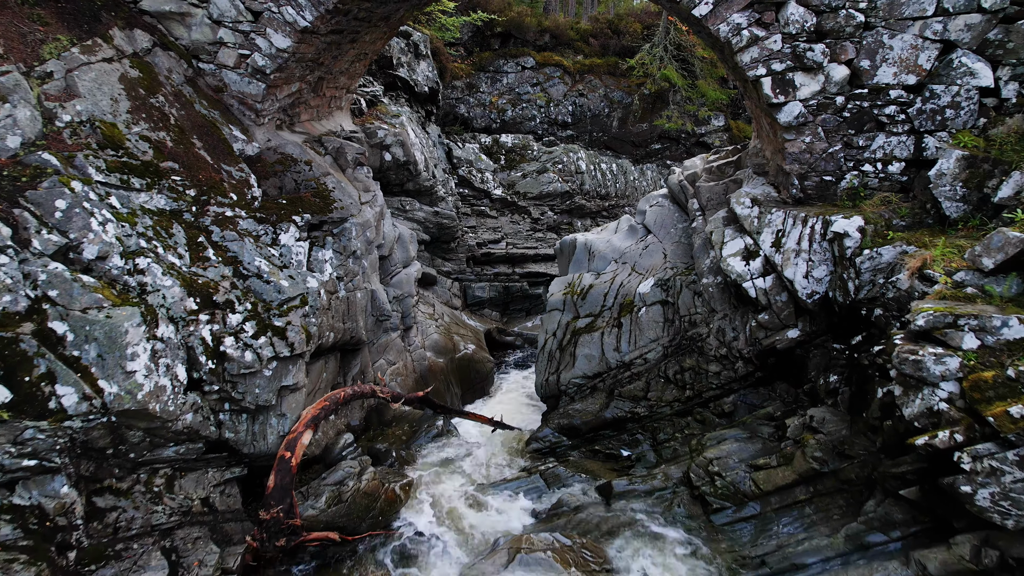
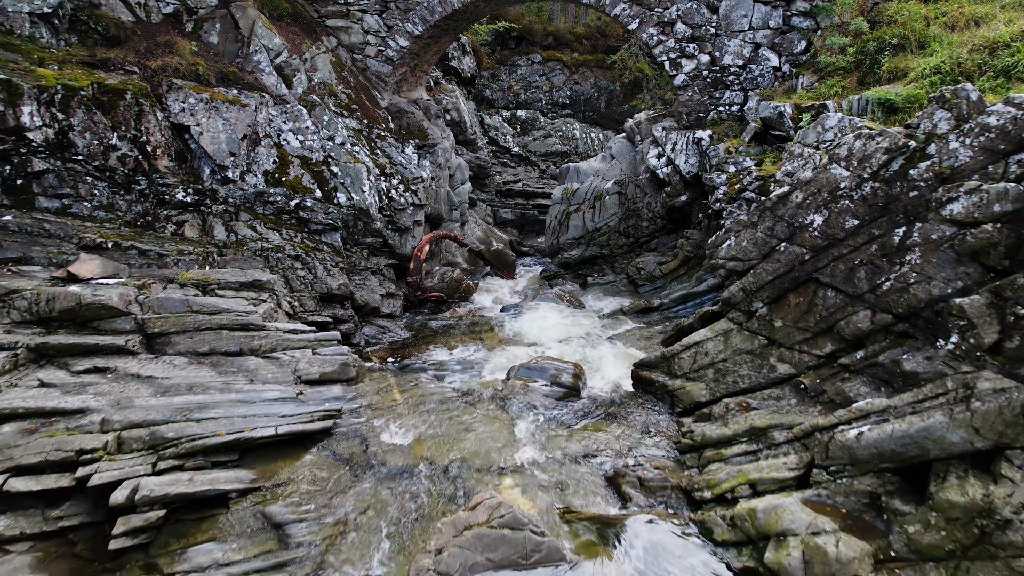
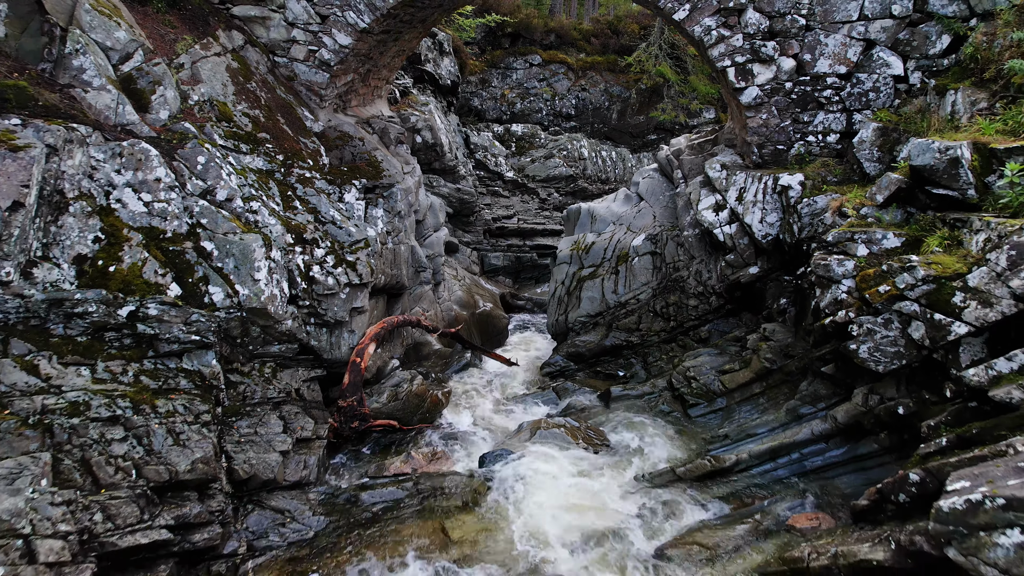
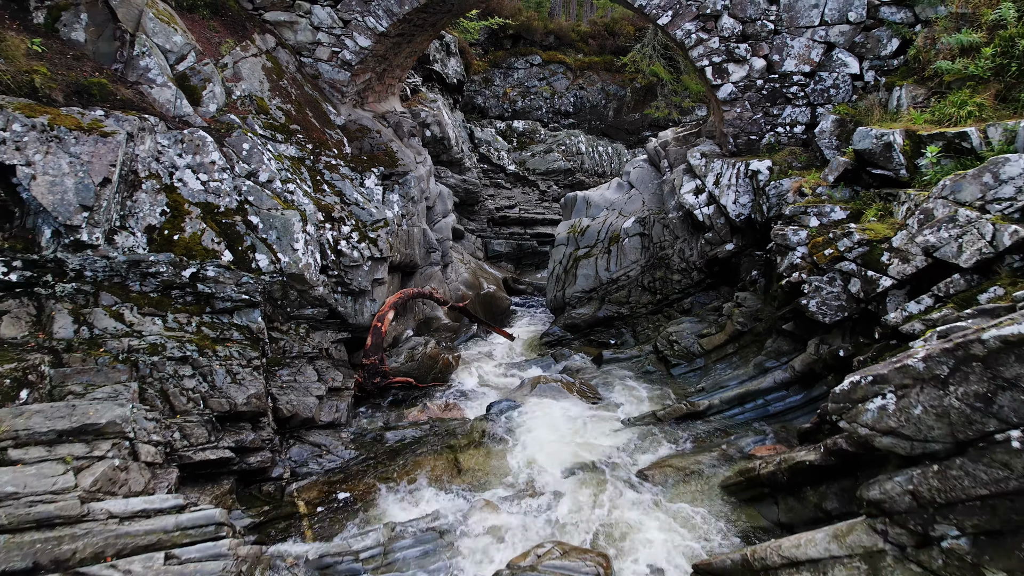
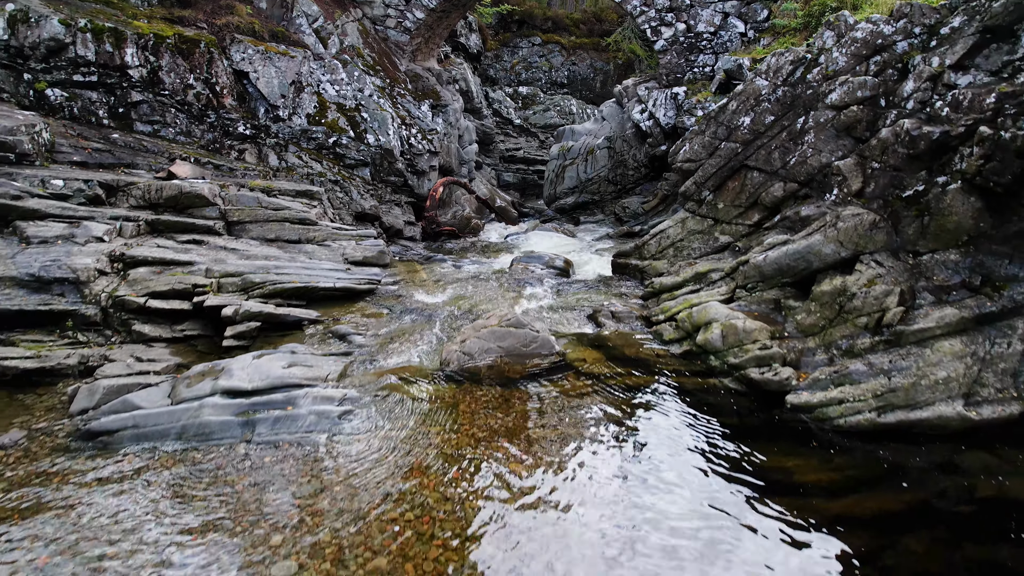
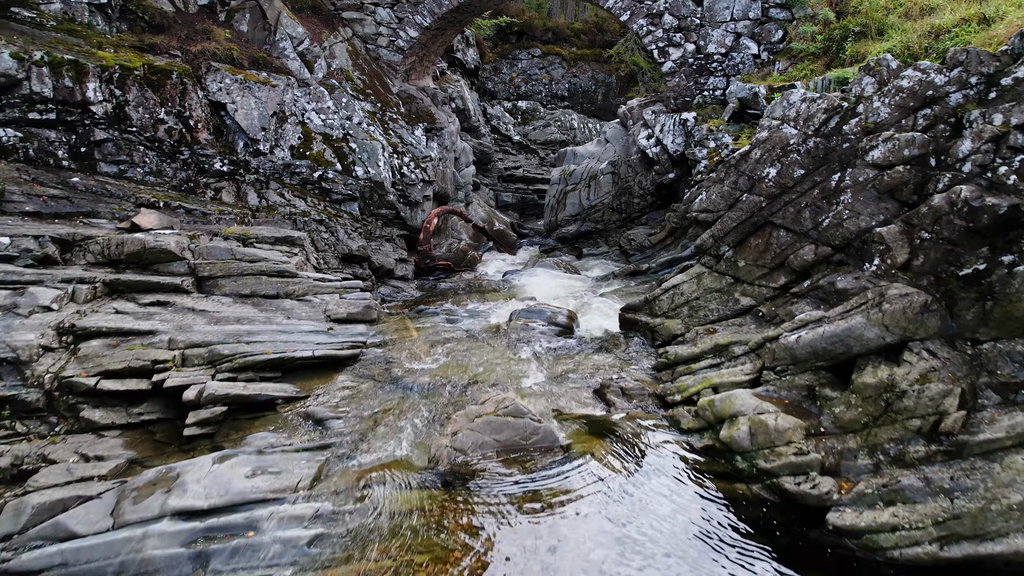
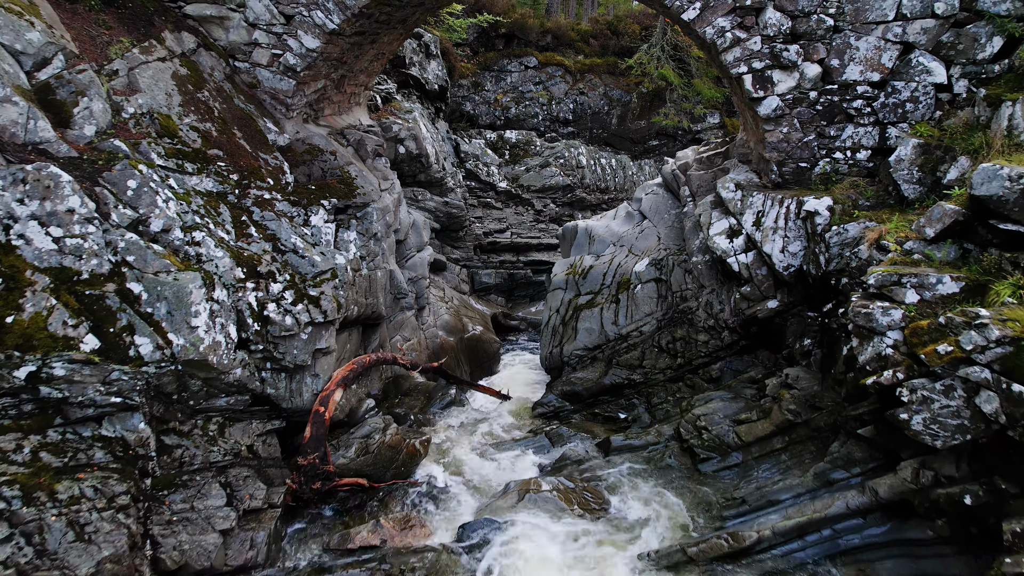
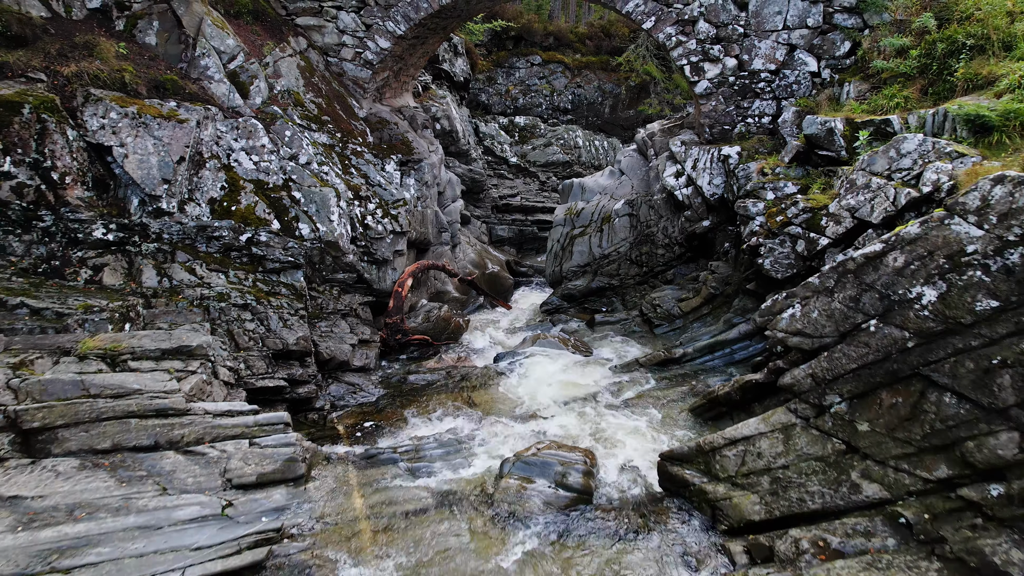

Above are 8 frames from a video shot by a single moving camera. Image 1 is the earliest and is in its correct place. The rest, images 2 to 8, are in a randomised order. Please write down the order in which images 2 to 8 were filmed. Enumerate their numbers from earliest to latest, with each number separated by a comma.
7, 3, 4, 8, 2, 6, 5
